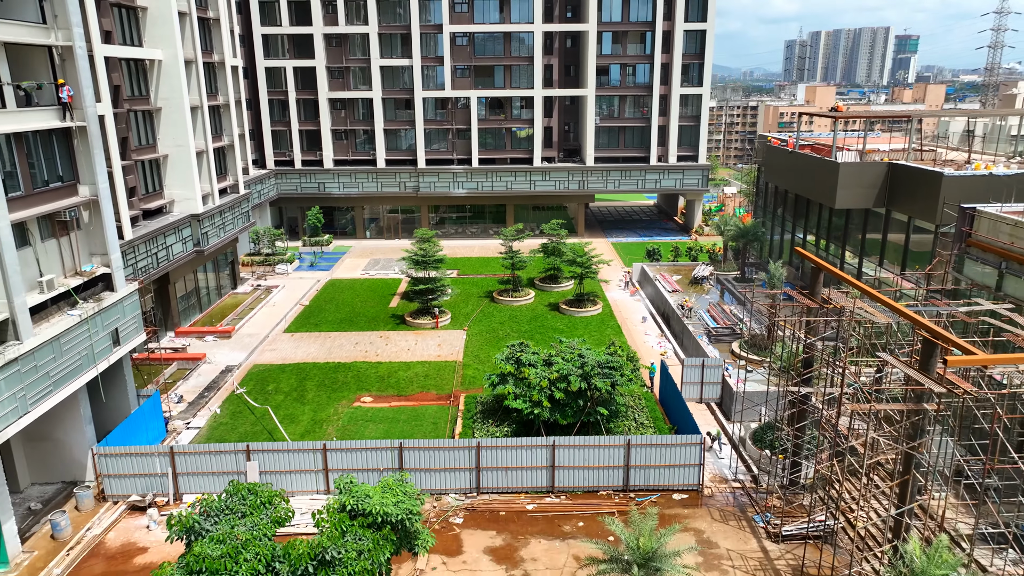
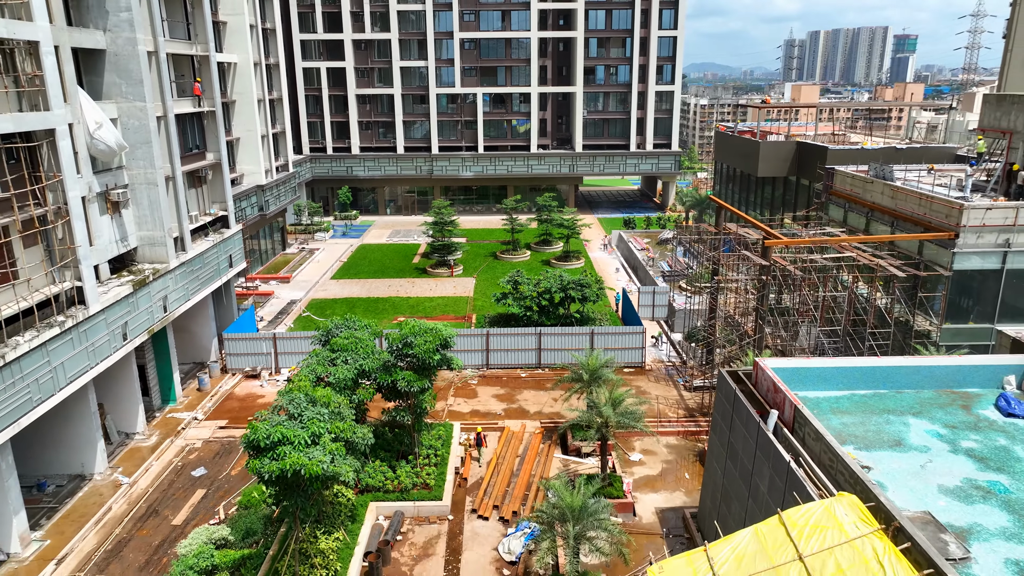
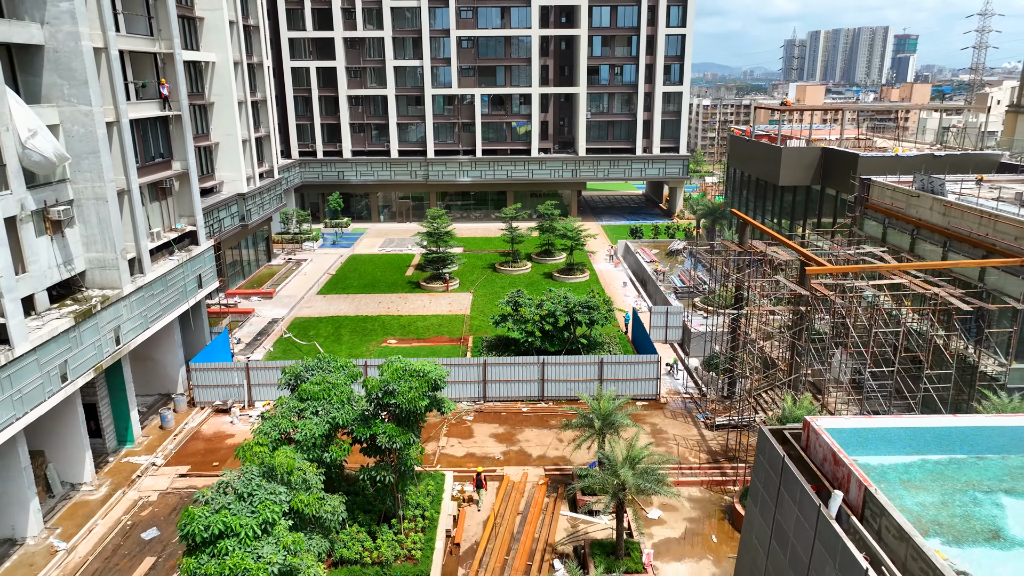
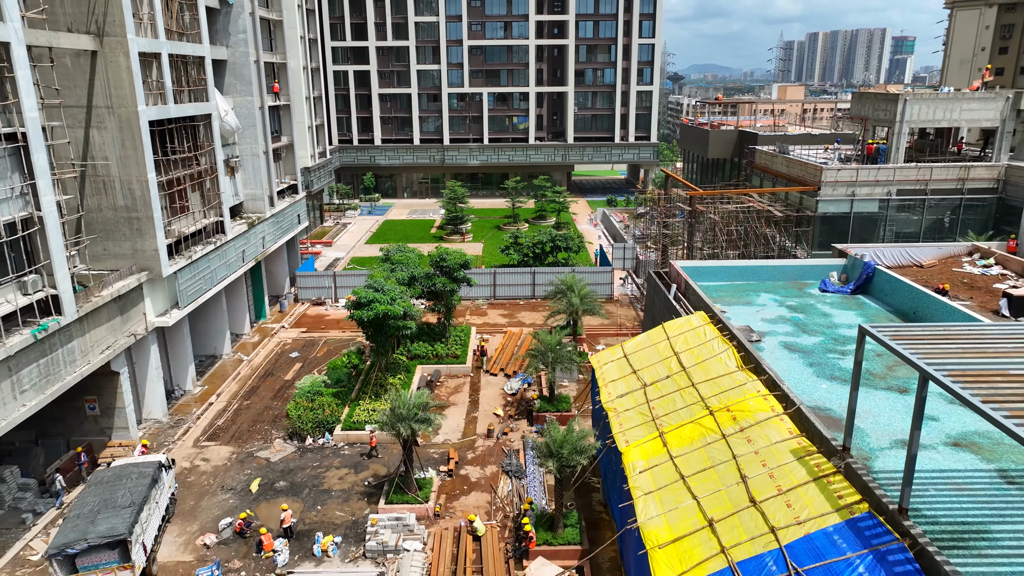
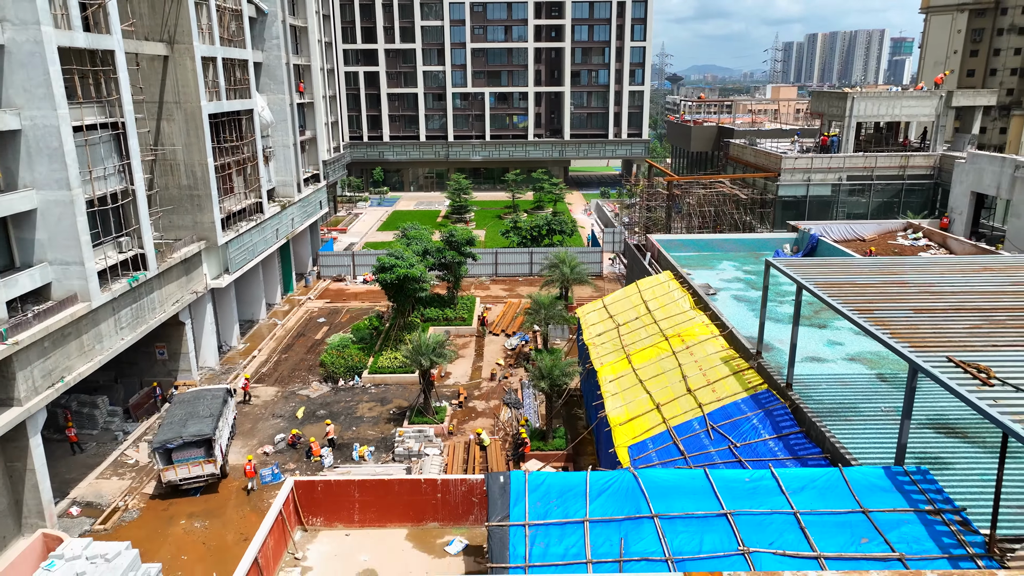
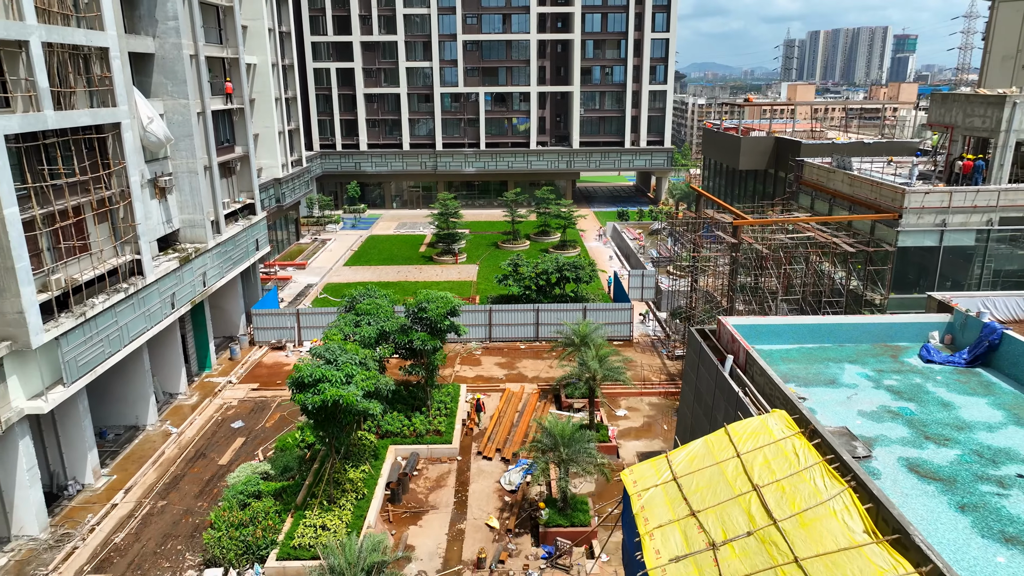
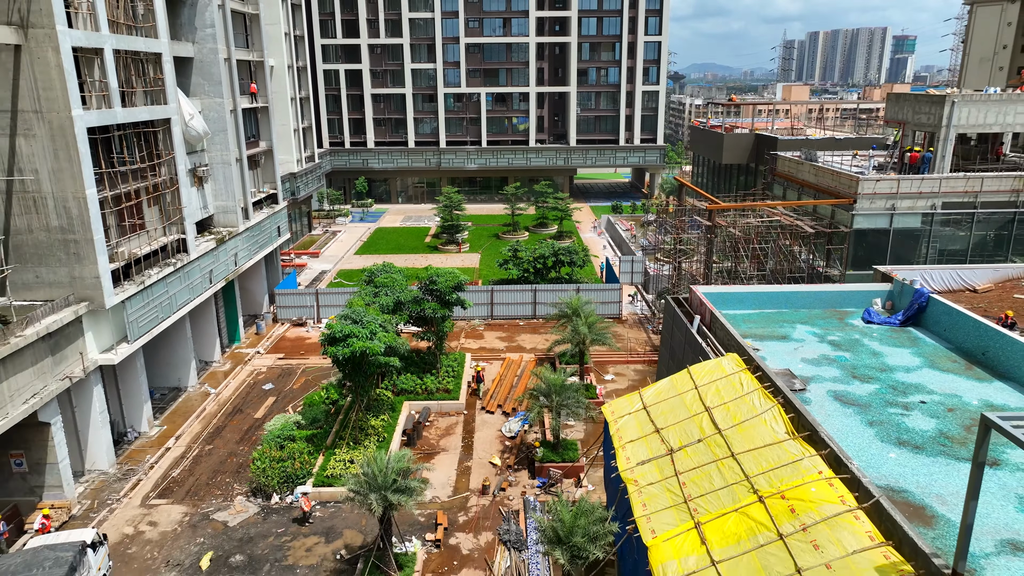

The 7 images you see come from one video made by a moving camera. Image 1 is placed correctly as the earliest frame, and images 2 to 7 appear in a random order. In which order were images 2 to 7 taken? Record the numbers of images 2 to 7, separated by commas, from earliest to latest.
3, 2, 6, 7, 4, 5
